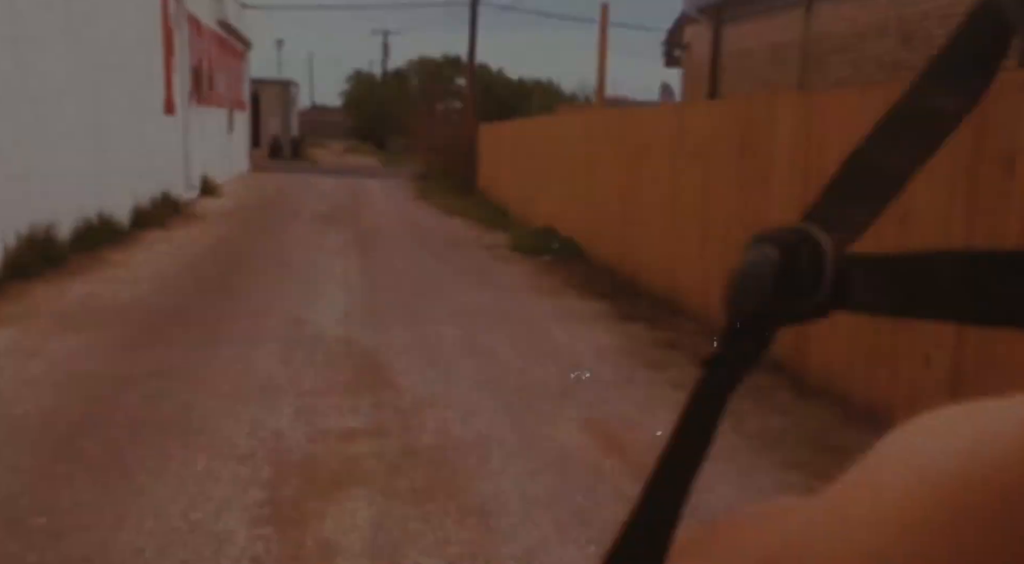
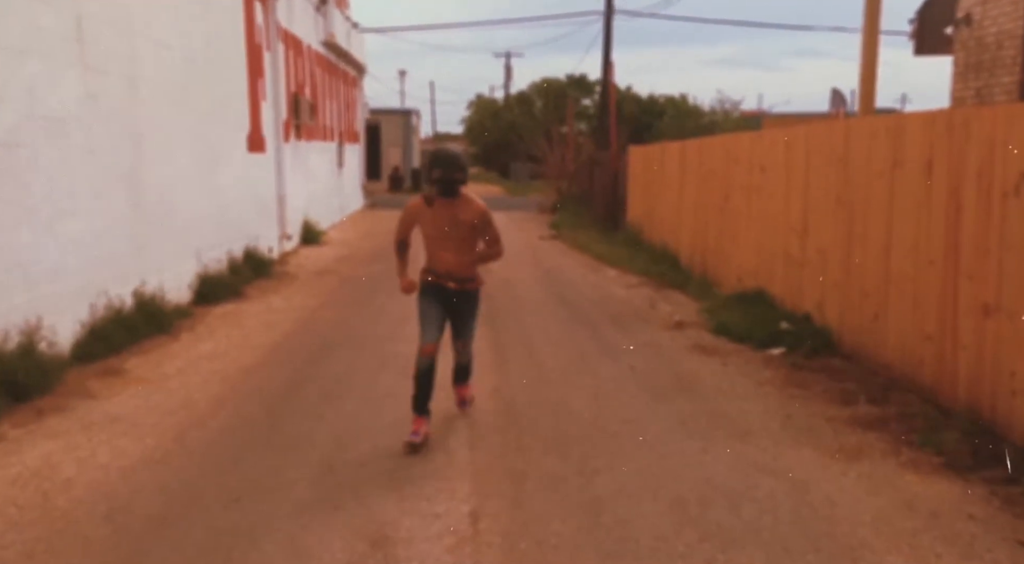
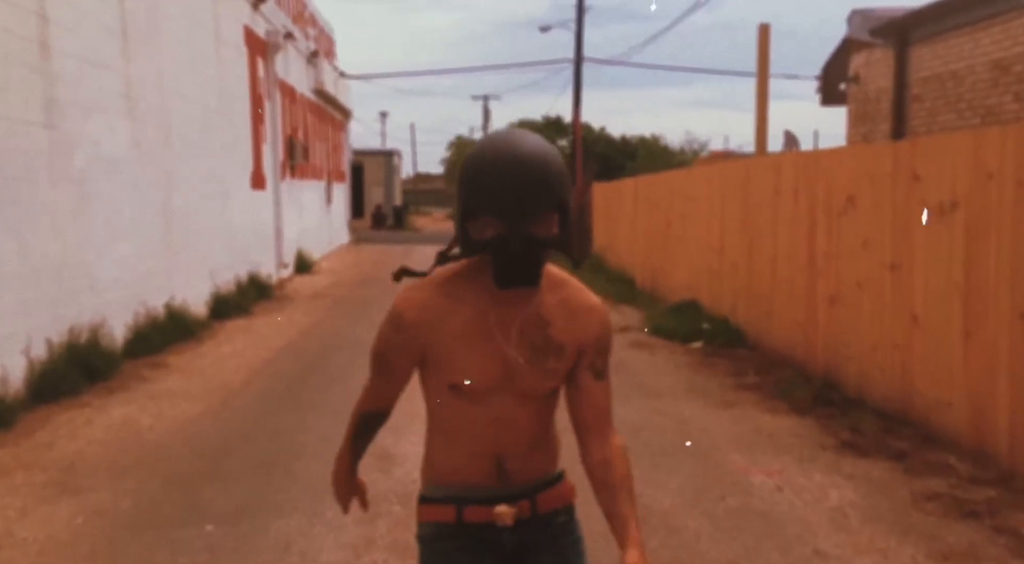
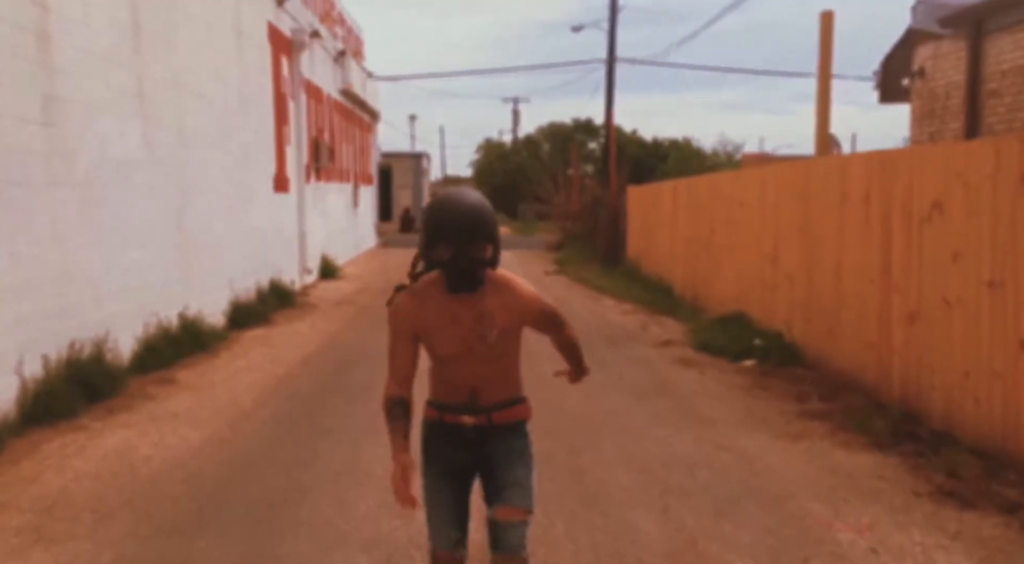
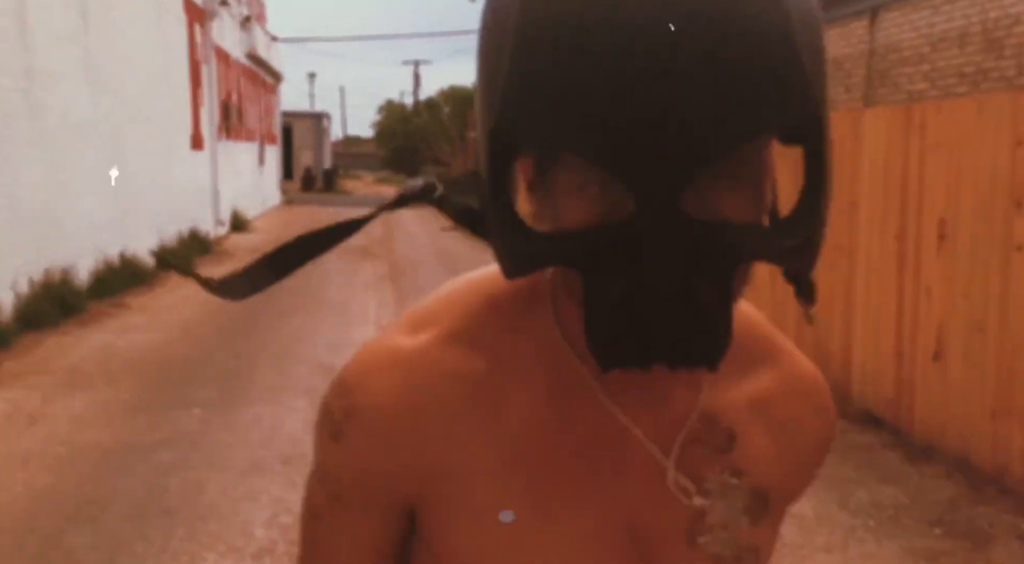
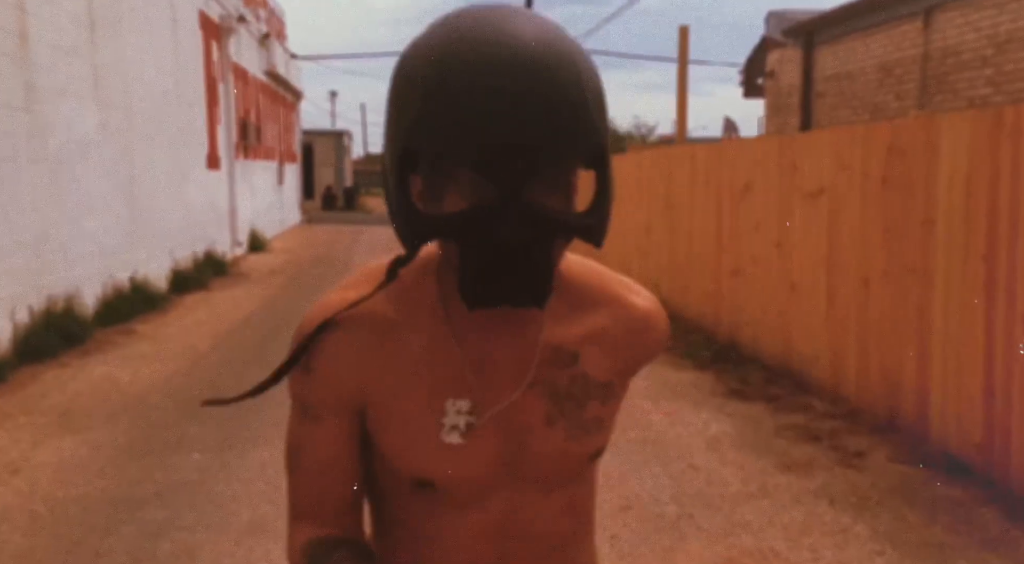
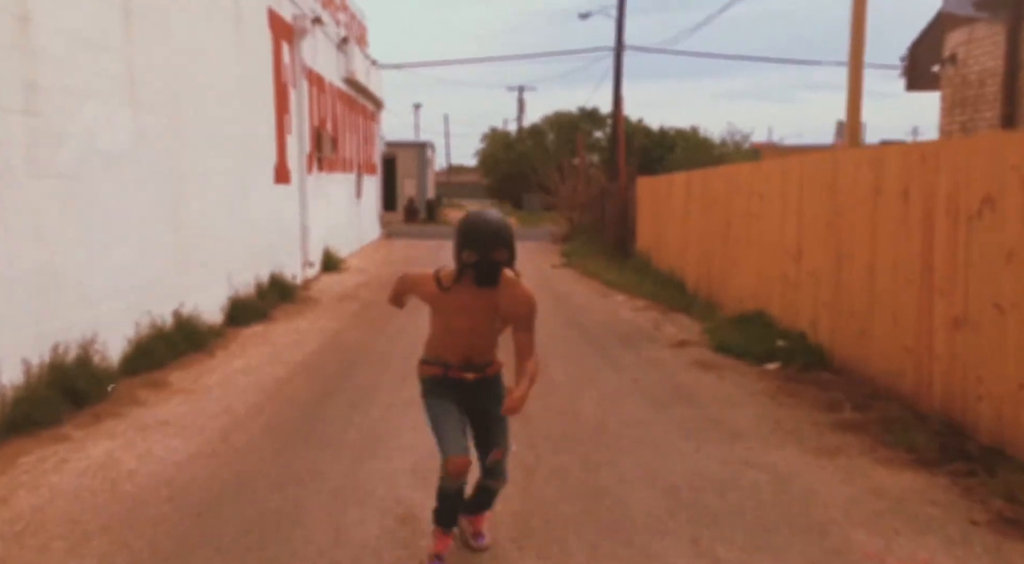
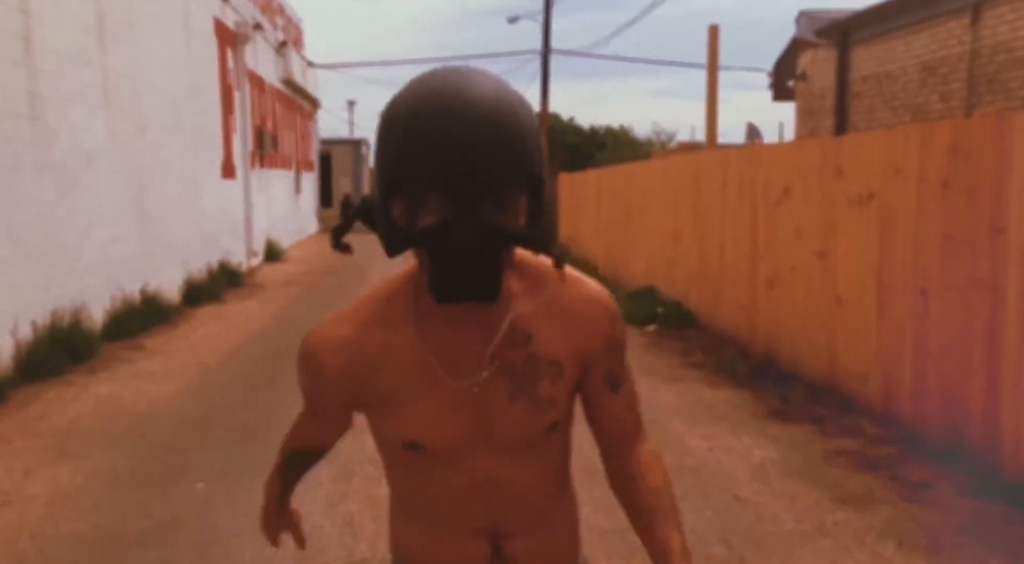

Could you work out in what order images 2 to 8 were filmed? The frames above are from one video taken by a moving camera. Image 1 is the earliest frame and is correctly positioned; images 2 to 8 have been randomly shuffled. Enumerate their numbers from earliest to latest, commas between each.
5, 6, 8, 3, 4, 7, 2
